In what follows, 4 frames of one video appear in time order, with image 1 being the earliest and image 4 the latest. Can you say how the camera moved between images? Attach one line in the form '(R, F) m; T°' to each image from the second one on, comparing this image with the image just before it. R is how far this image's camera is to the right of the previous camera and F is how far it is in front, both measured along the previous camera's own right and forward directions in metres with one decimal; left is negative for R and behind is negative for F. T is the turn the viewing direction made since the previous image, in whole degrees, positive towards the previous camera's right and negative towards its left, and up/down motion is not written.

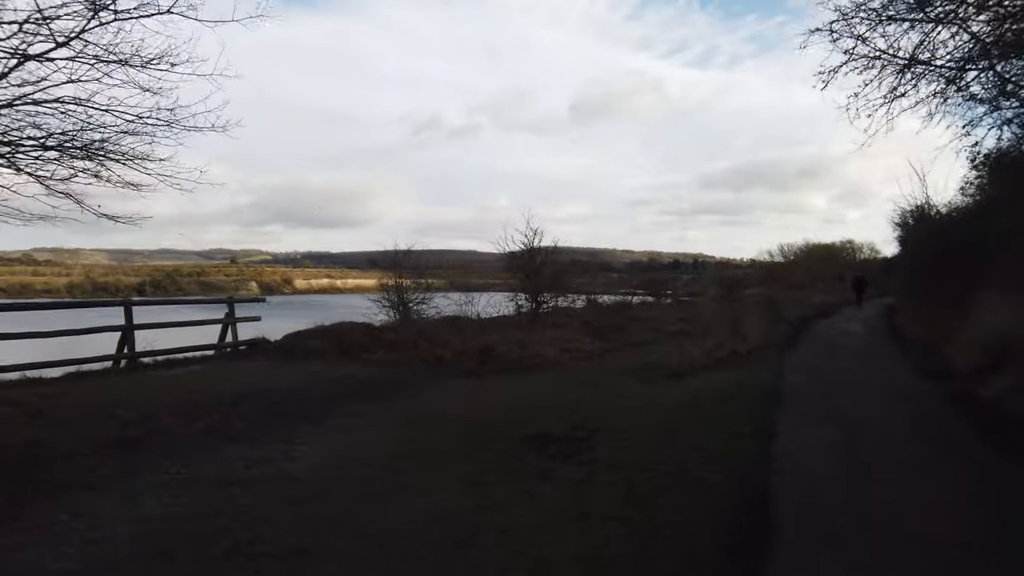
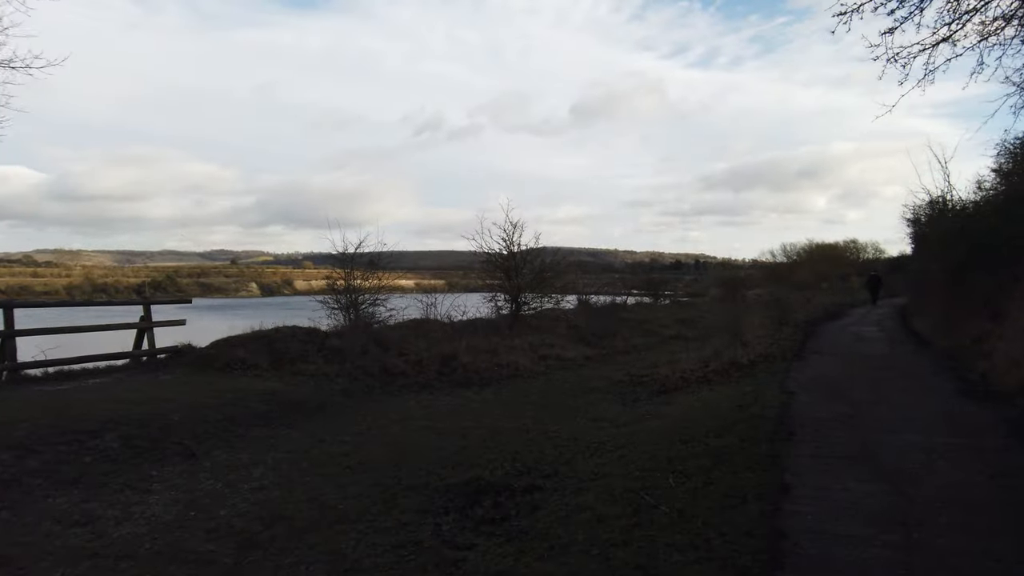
(+0.8, +2.4) m; 0°
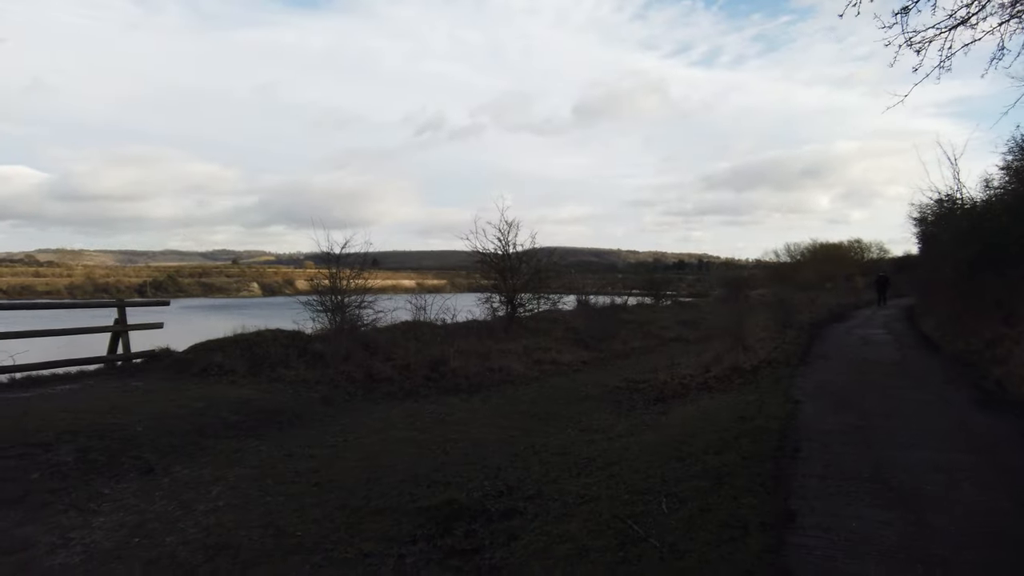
(+0.2, +0.6) m; 0°
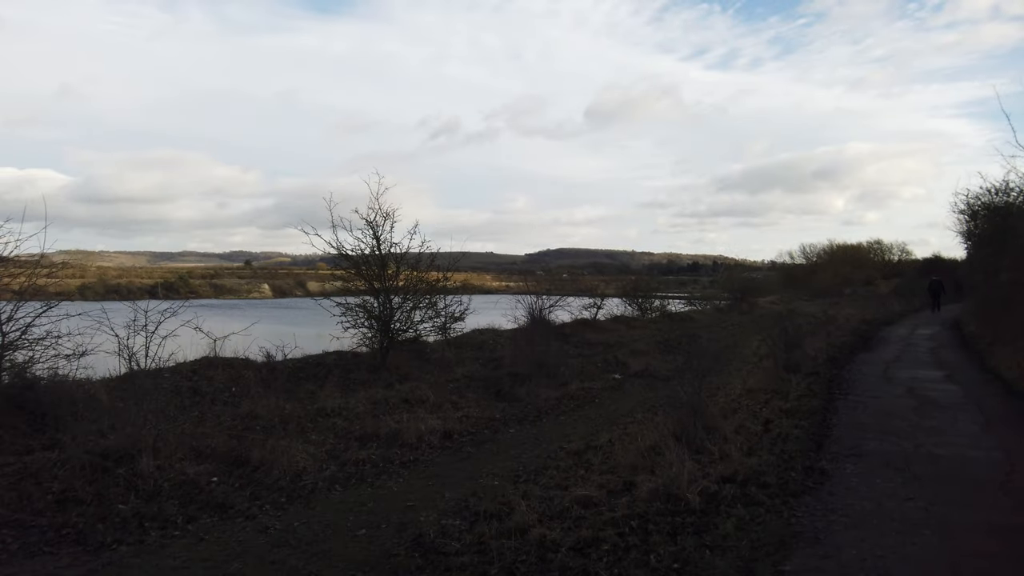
(+2.9, +6.9) m; -1°
